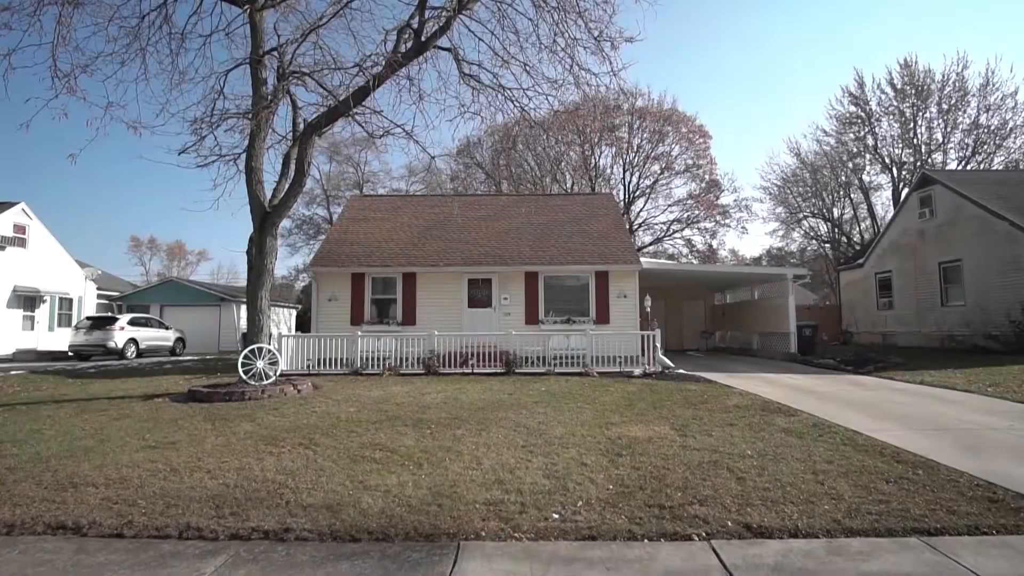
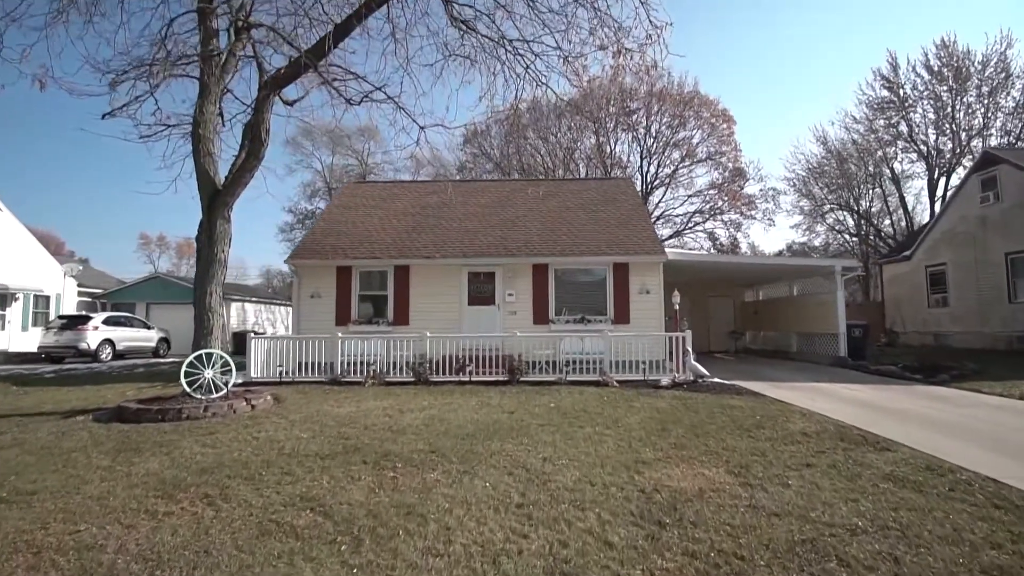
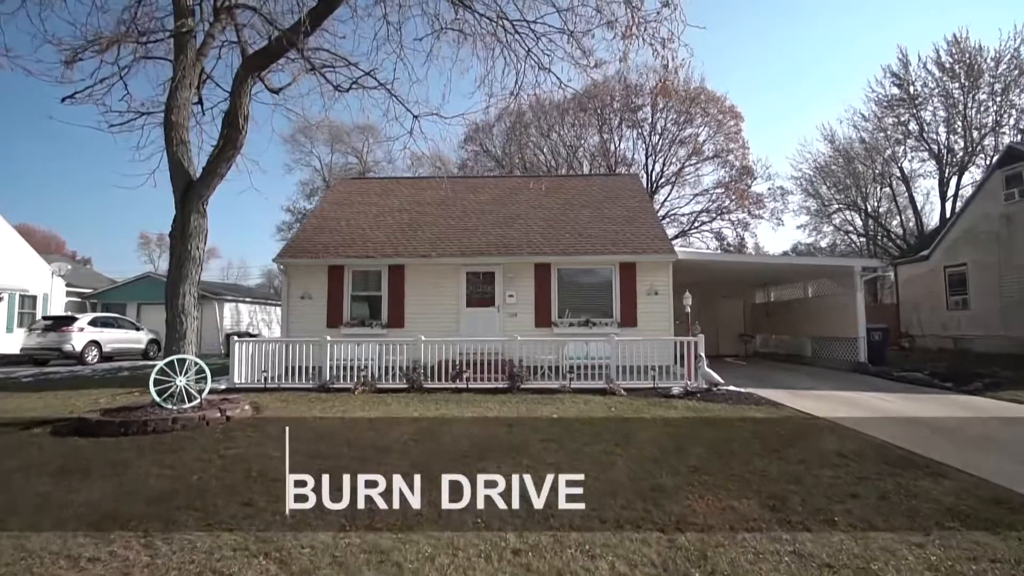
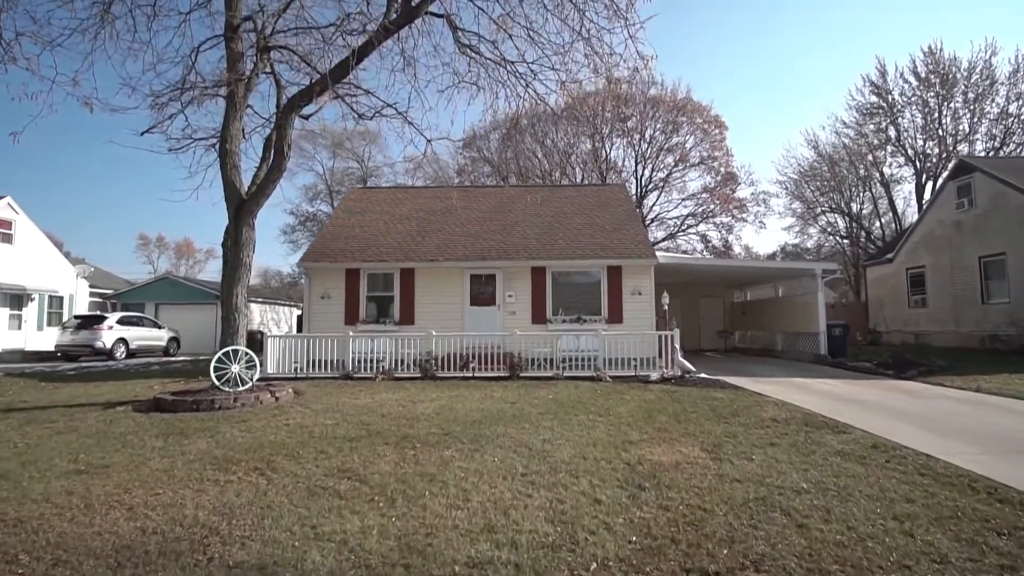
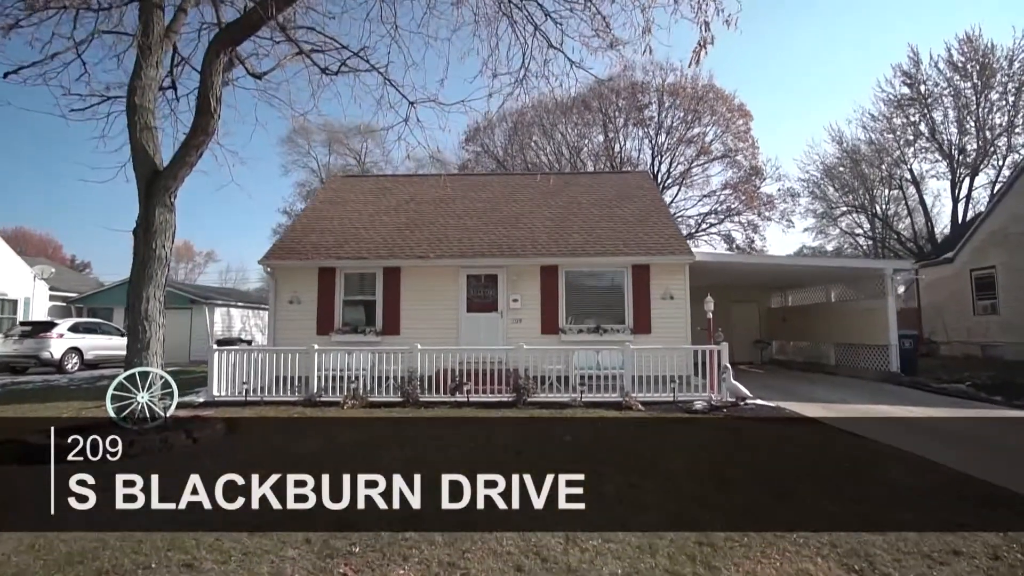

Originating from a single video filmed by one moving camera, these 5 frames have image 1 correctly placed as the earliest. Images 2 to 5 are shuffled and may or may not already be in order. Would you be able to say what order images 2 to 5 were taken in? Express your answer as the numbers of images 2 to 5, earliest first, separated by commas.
4, 2, 3, 5
